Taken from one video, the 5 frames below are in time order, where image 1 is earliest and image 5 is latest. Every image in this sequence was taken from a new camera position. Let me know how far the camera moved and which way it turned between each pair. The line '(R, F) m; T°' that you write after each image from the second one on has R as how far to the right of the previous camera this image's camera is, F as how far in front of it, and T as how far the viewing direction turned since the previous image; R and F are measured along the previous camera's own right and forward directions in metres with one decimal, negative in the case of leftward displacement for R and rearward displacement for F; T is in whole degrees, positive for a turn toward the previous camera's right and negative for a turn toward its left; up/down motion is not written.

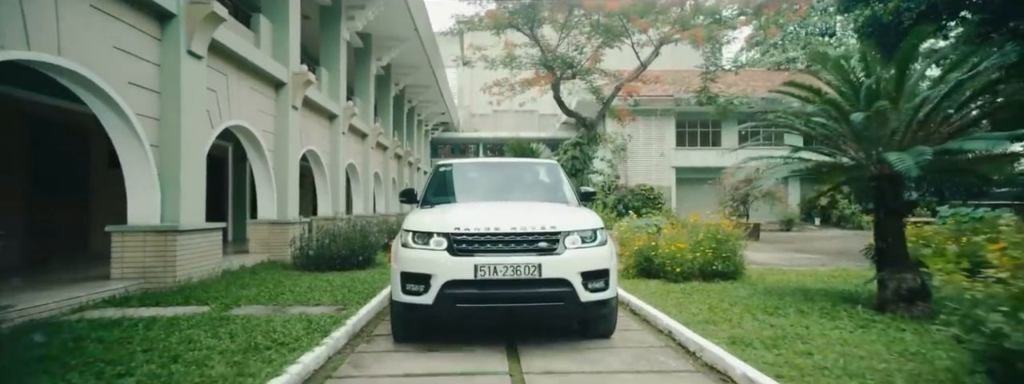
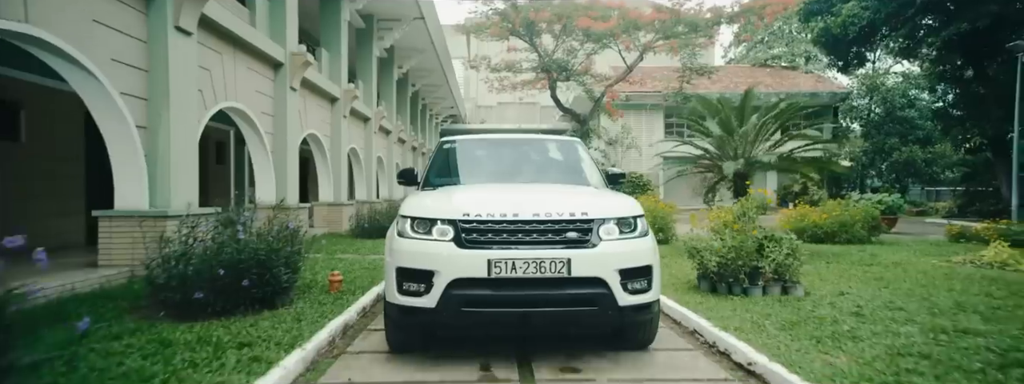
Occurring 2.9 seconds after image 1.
(+0.1, -3.9) m; 0°
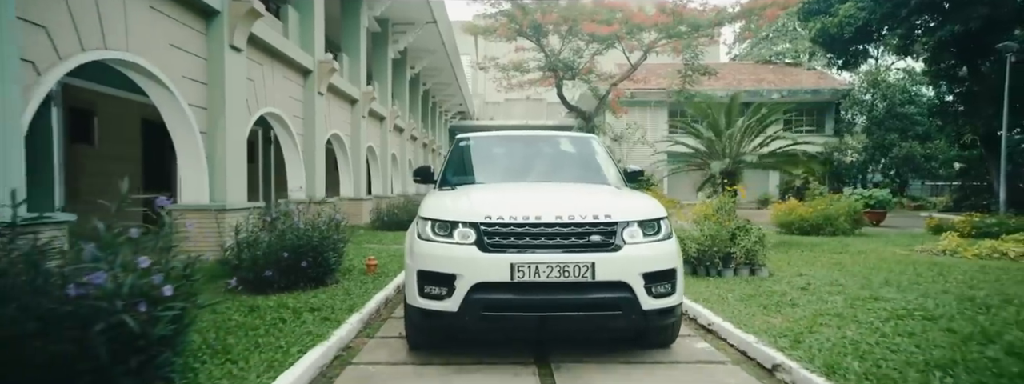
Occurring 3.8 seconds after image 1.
(0.0, -1.1) m; -1°
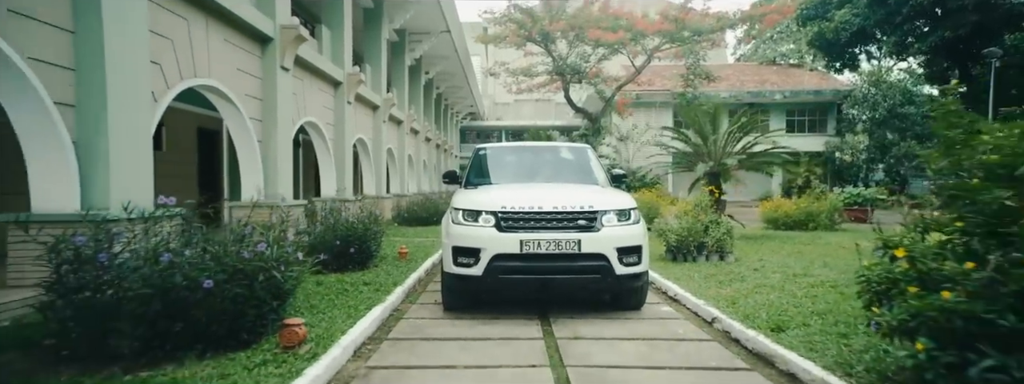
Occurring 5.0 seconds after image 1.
(0.0, -1.3) m; -1°
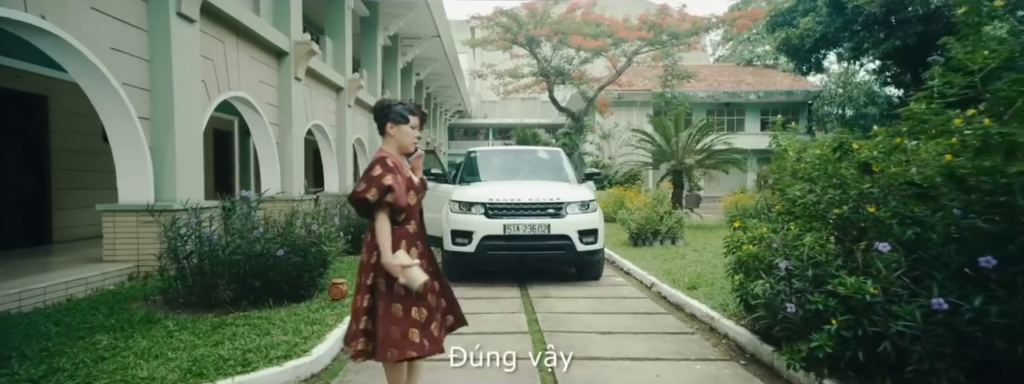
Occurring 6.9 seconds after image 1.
(0.0, -1.4) m; +1°
